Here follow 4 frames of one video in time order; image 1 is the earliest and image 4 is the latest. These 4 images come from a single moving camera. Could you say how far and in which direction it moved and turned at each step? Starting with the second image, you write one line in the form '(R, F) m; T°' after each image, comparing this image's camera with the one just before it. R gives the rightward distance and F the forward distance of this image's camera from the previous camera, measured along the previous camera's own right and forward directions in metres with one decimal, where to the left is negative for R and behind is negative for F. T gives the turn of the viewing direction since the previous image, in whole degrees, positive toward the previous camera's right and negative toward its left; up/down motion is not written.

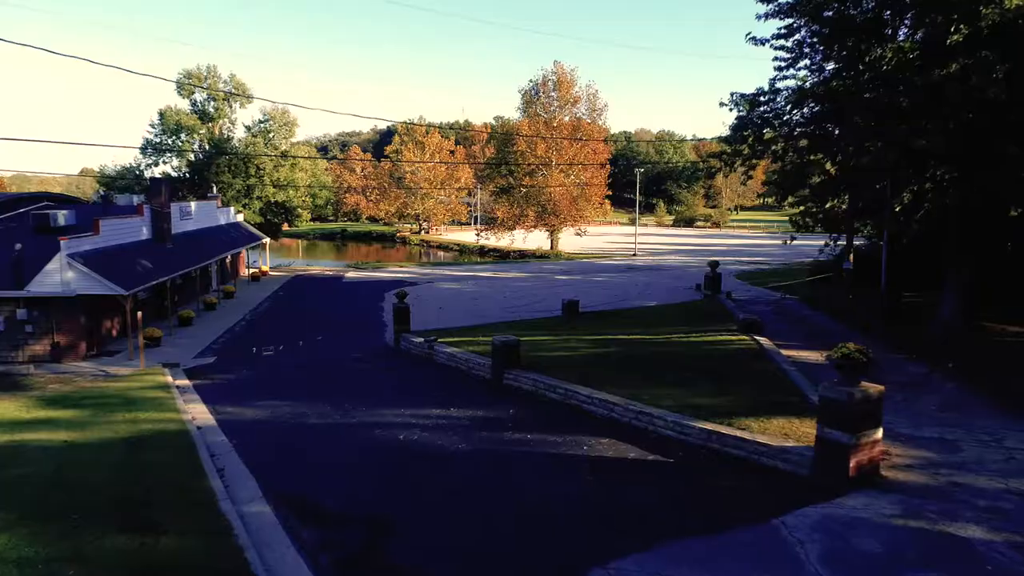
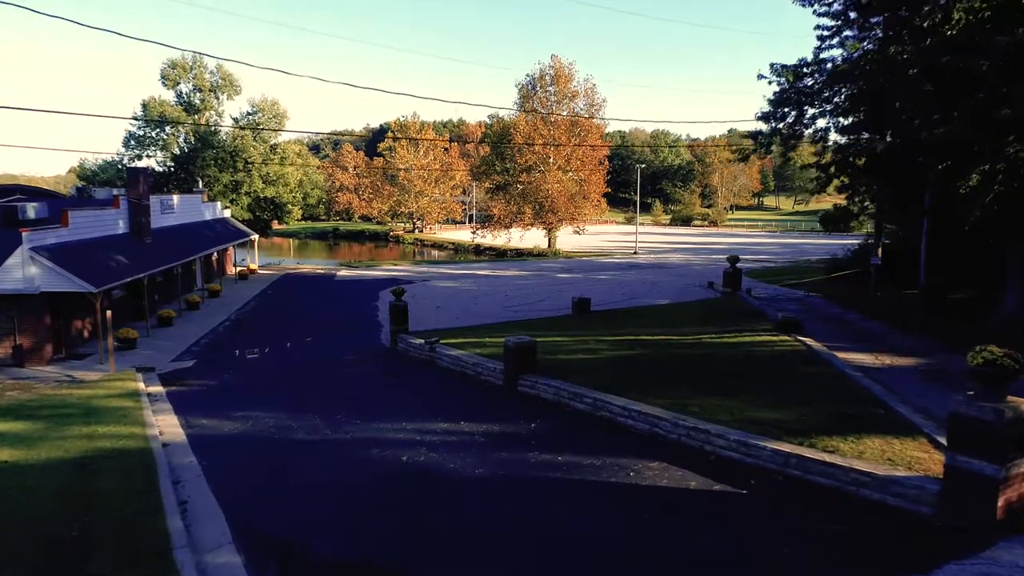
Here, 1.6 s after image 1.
(-0.5, +1.8) m; +1°
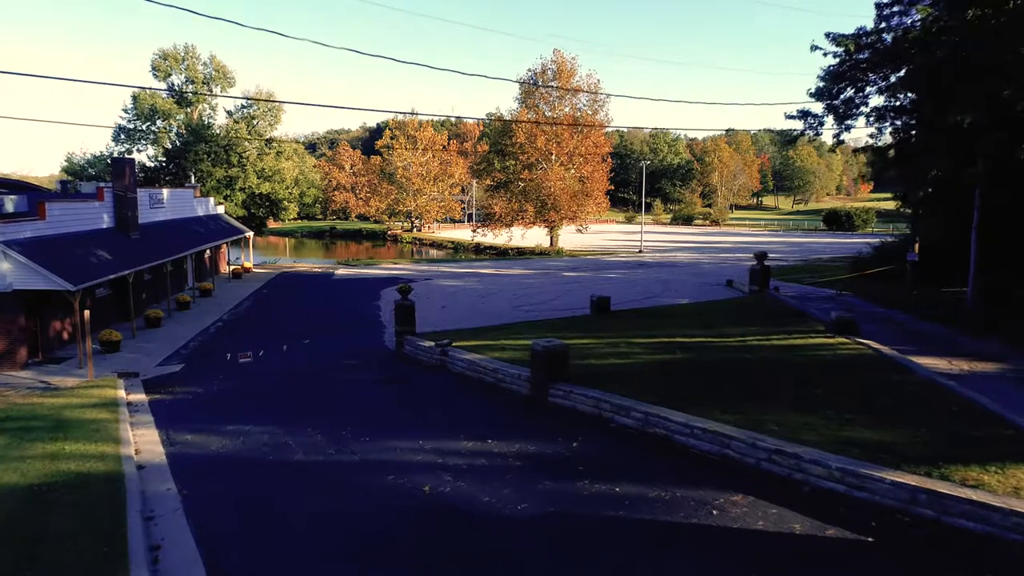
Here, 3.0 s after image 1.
(-0.6, +1.6) m; 0°
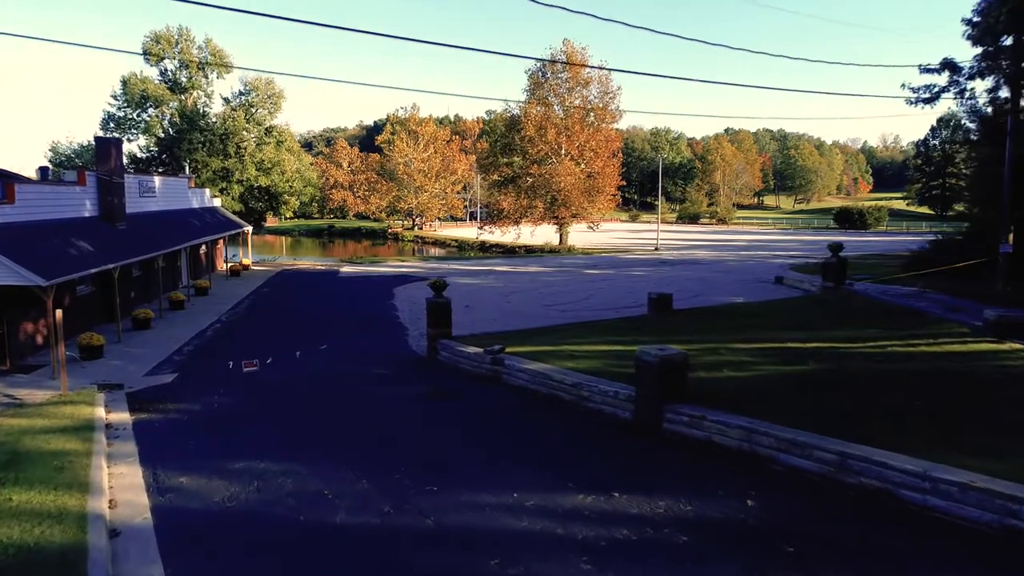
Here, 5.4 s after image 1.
(-1.4, +2.8) m; 0°
